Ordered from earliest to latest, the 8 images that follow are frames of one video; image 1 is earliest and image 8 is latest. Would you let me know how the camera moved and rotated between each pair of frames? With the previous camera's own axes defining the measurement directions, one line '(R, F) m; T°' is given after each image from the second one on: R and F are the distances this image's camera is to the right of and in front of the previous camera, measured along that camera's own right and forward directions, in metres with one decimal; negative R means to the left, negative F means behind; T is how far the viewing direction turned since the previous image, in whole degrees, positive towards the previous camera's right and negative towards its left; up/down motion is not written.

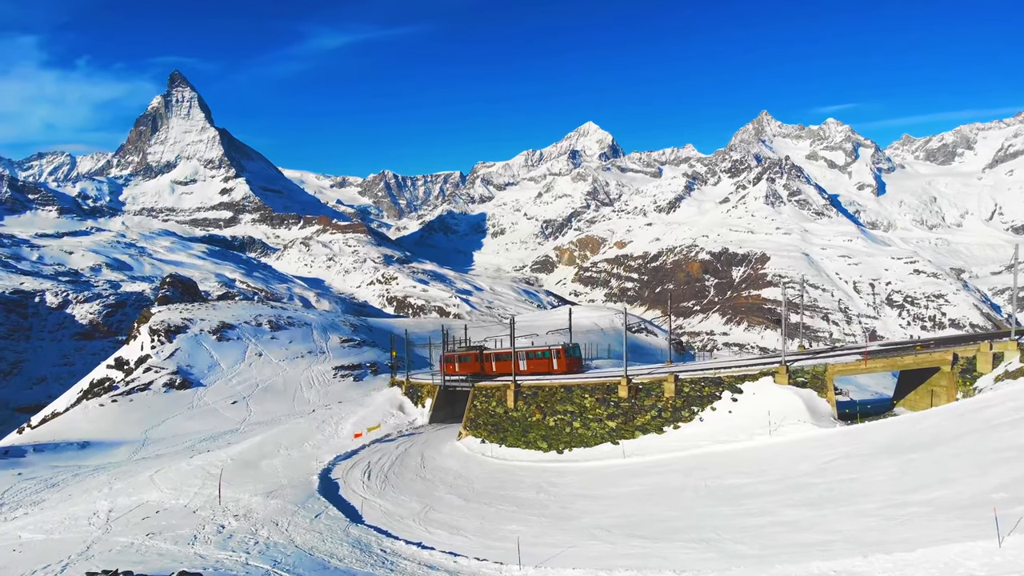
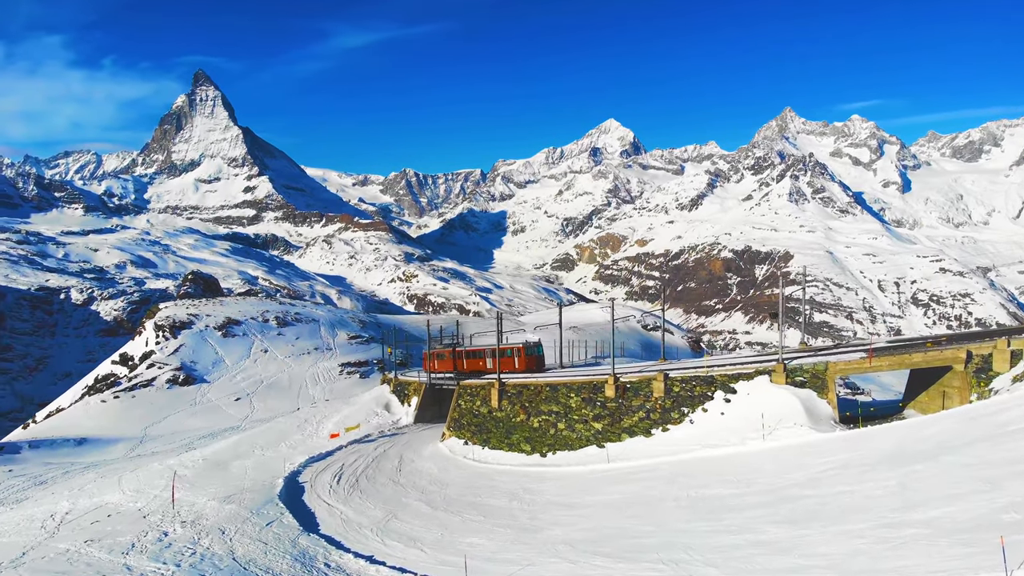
(+1.6, +1.7) m; -2°
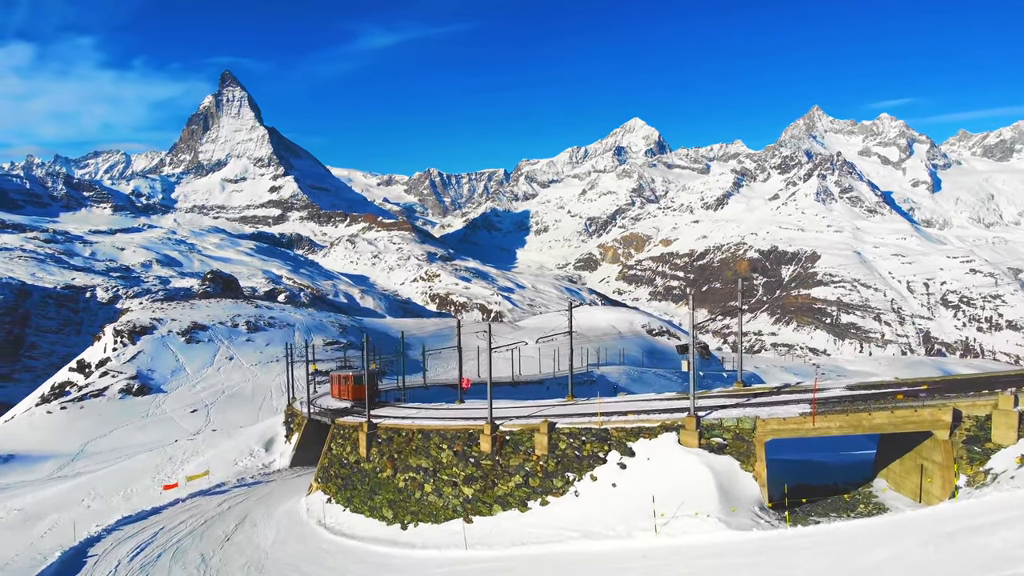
(+5.7, +6.2) m; -2°
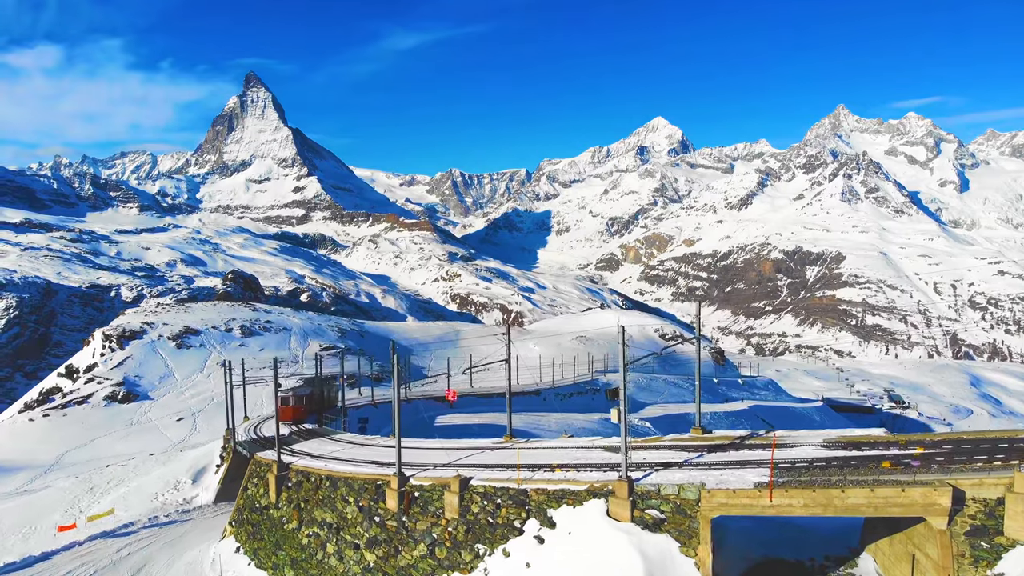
(+2.8, +3.2) m; -2°
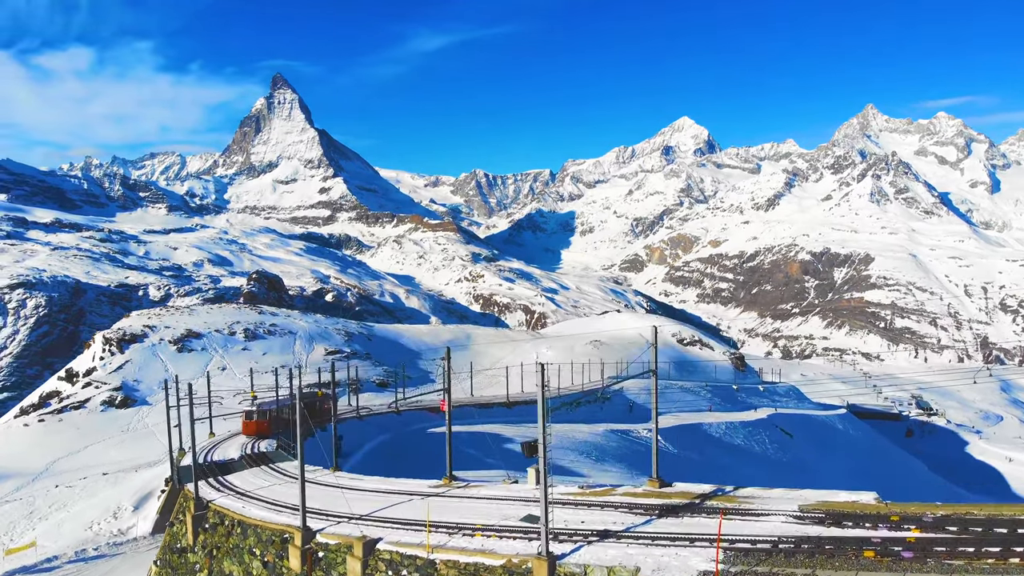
(+2.2, +2.5) m; -2°
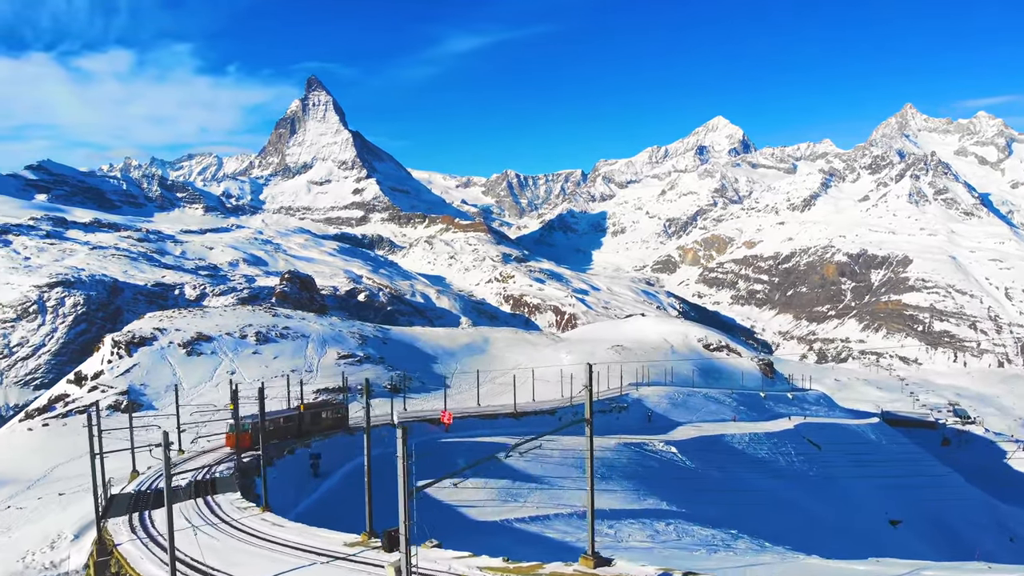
(+2.2, +2.4) m; -3°
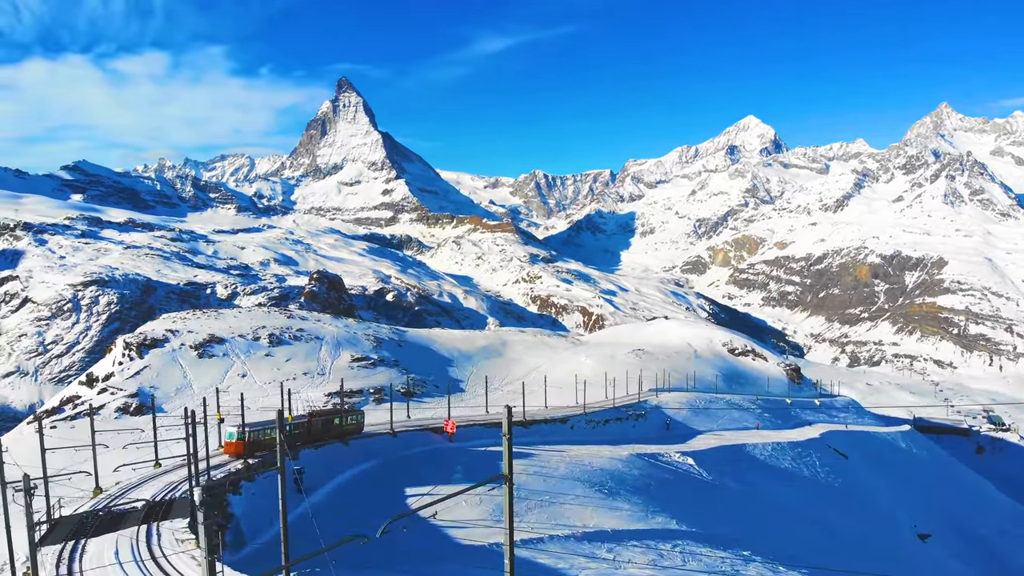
(+1.7, +2.0) m; -2°
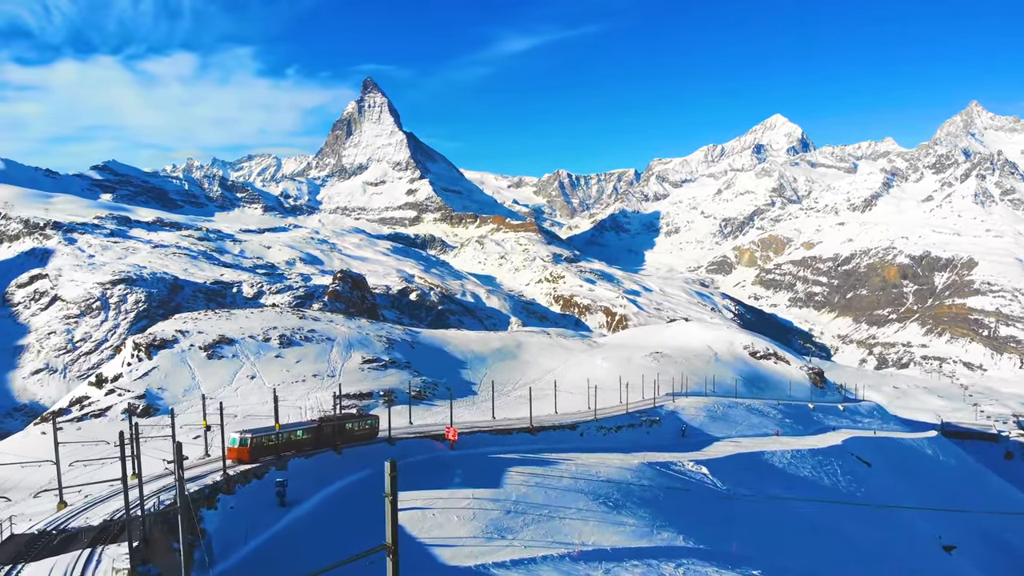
(+1.6, +1.7) m; -2°
